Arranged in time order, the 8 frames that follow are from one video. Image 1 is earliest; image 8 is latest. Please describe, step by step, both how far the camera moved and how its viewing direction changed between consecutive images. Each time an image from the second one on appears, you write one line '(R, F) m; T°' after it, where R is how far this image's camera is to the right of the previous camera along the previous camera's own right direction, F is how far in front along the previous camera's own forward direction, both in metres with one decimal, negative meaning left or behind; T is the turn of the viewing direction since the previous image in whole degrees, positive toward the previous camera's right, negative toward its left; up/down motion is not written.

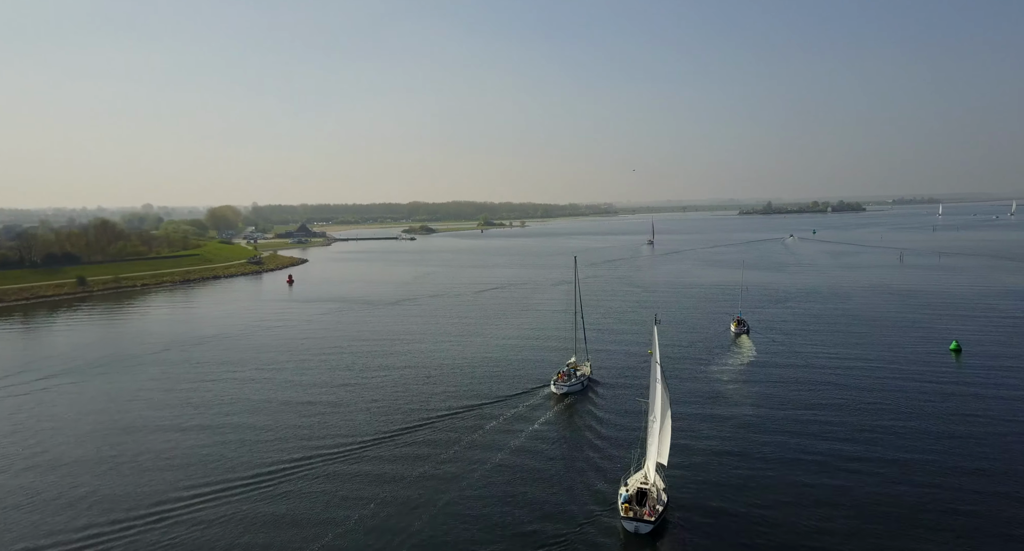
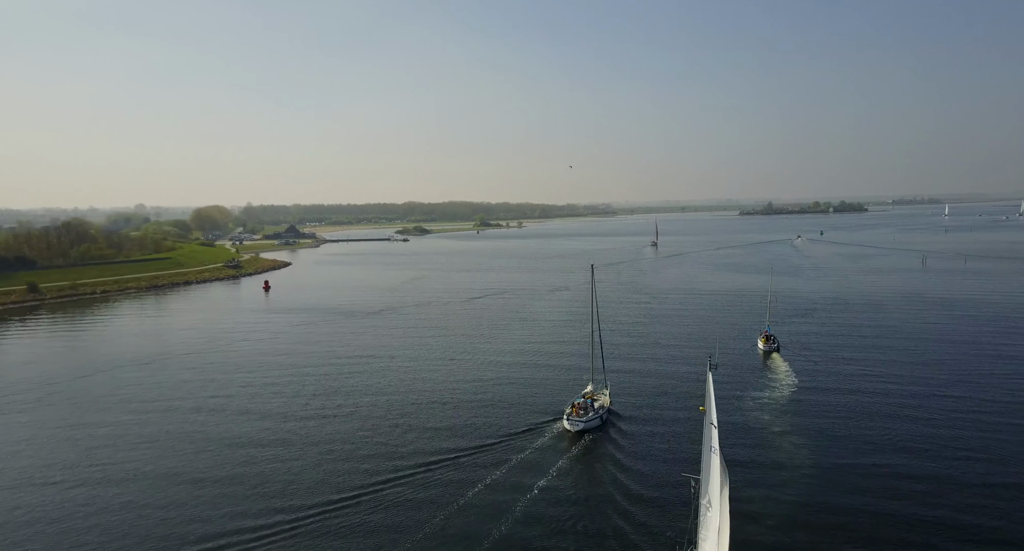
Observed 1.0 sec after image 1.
(+0.1, +2.2) m; 0°
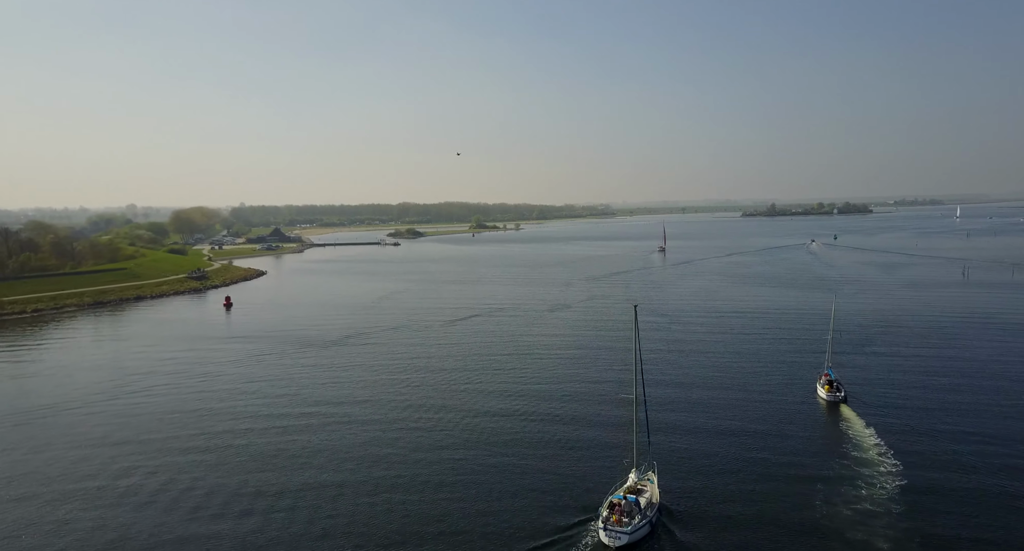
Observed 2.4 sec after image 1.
(+0.1, +3.1) m; 0°
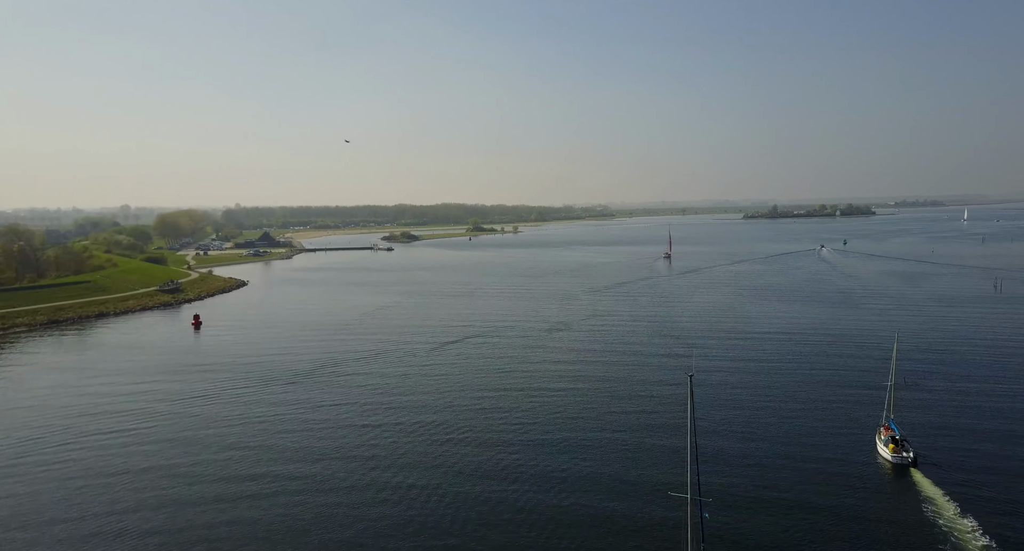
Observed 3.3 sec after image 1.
(0.0, +2.0) m; 0°
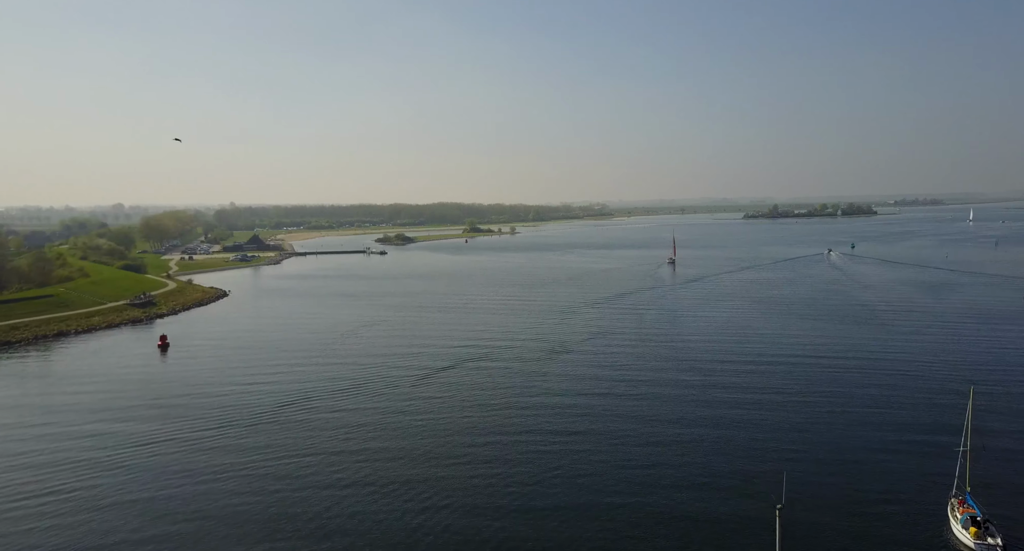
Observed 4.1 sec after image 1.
(0.0, +1.8) m; 0°
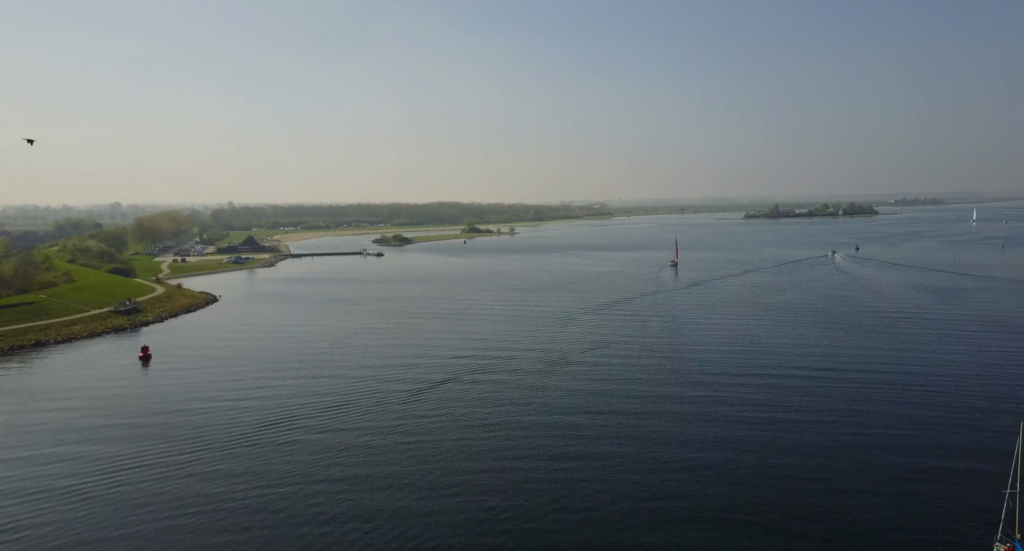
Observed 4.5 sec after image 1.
(0.0, +0.8) m; 0°
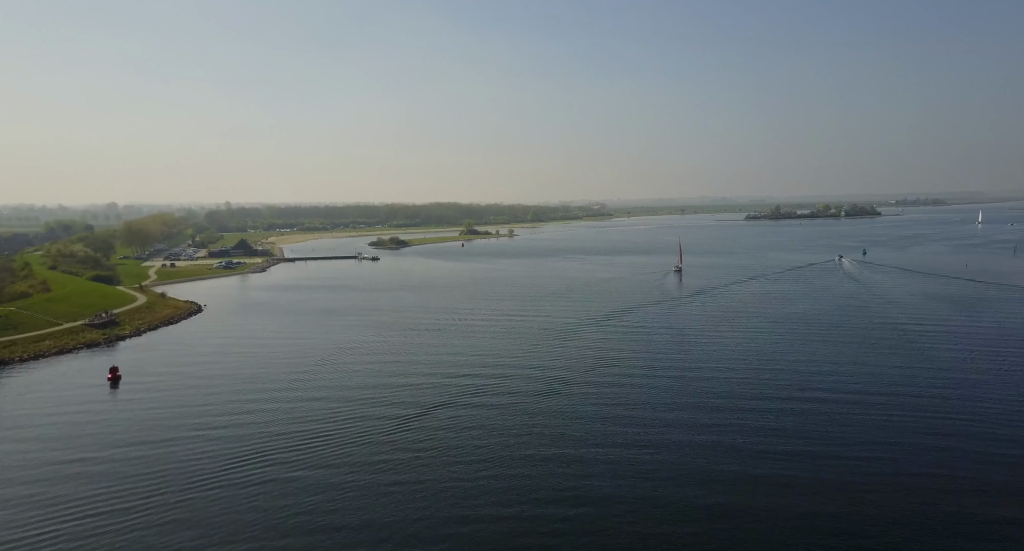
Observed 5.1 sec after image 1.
(+0.1, +1.3) m; 0°
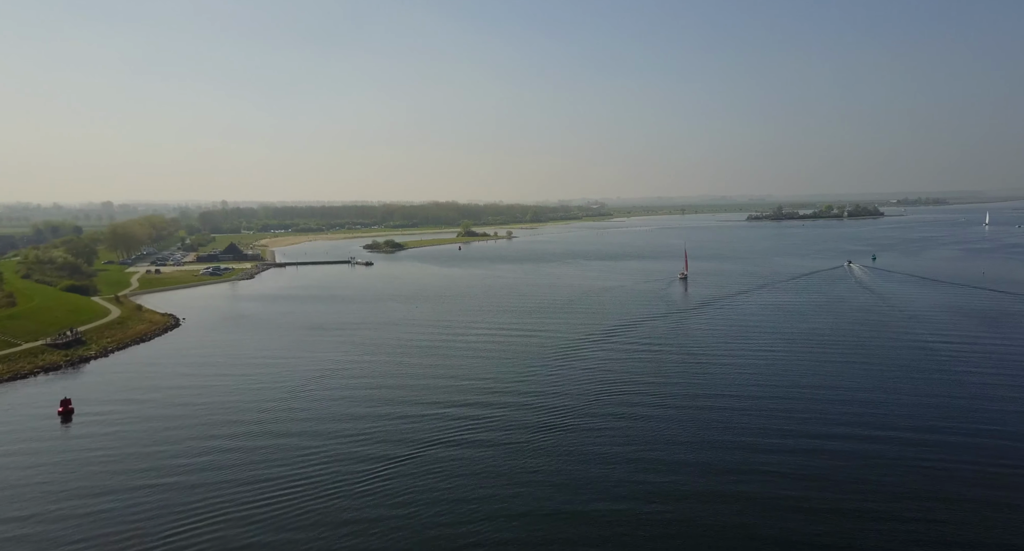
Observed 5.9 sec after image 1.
(+0.1, +1.6) m; 0°
